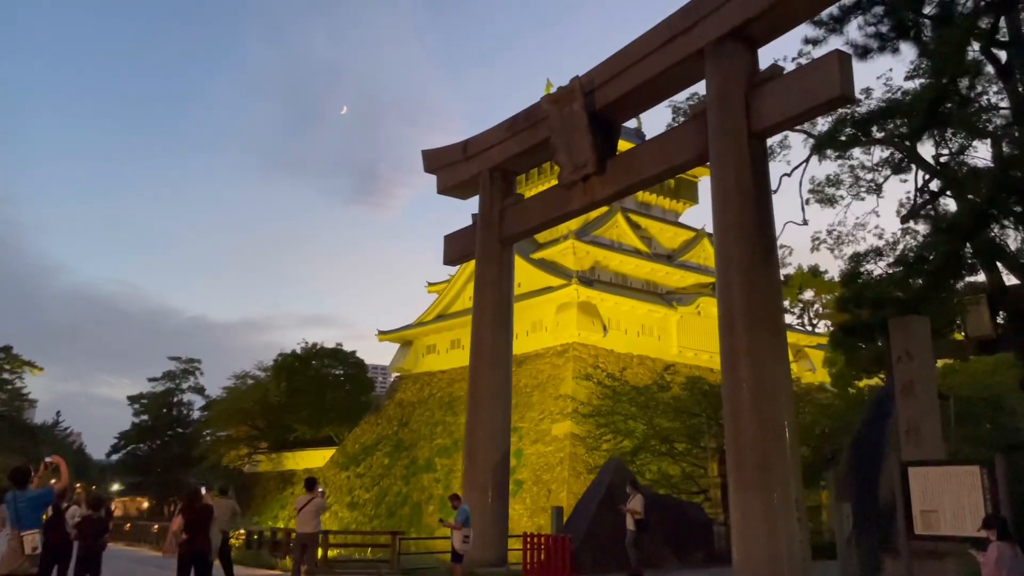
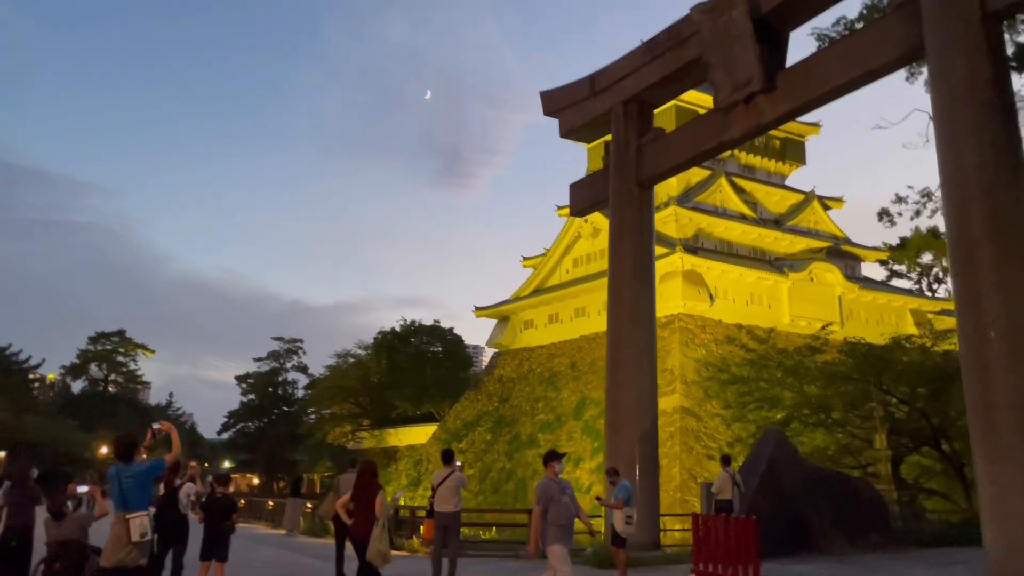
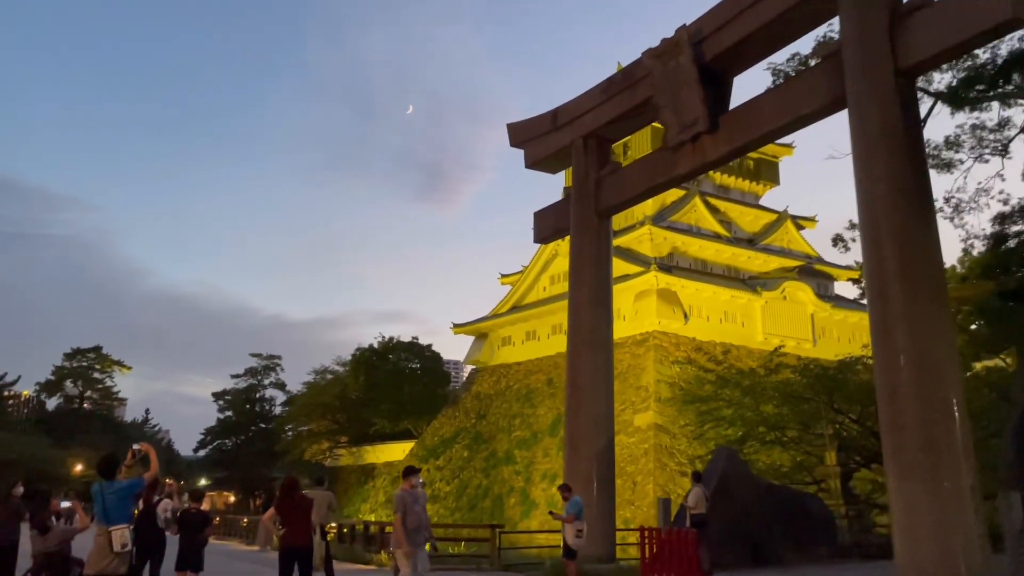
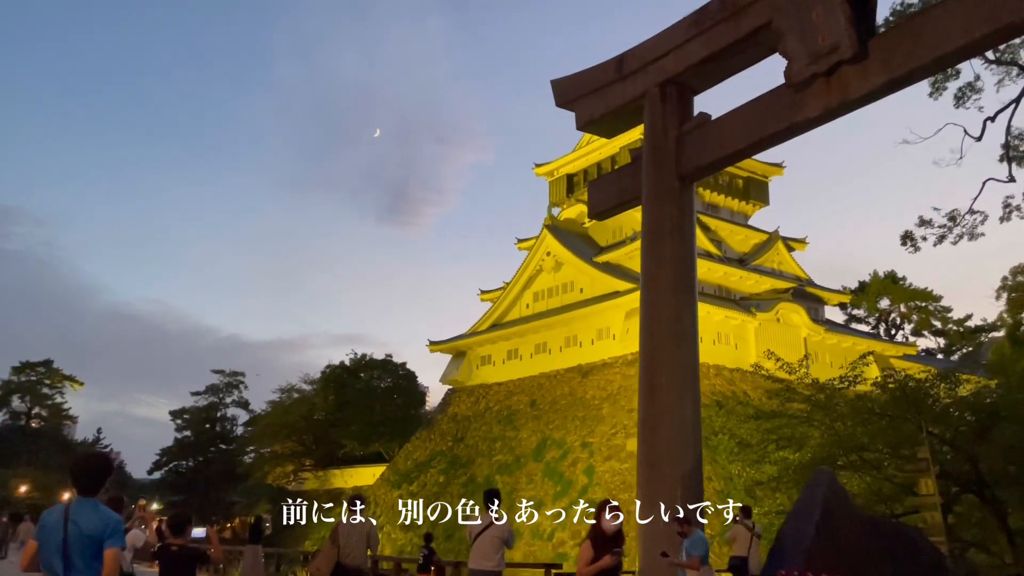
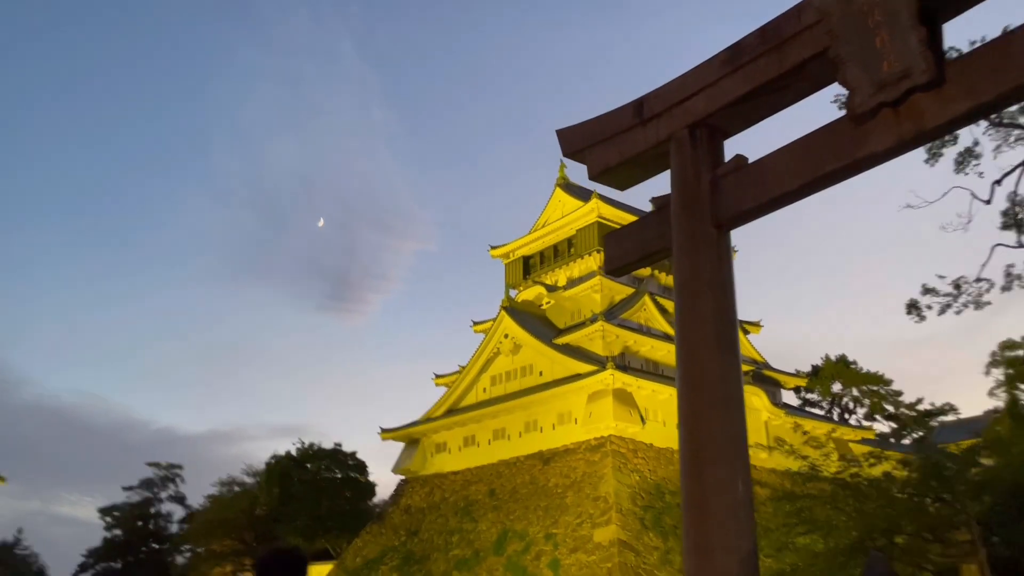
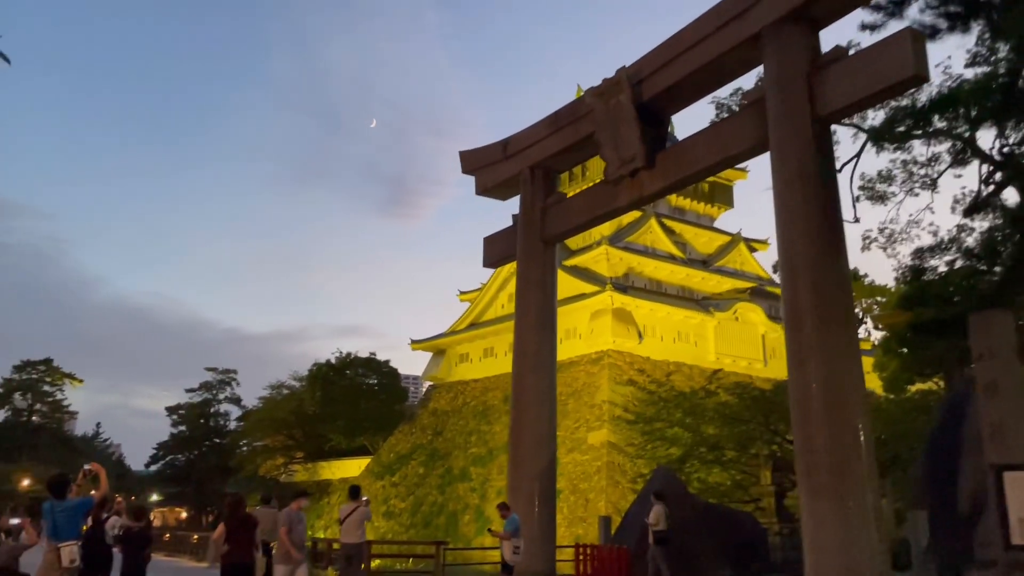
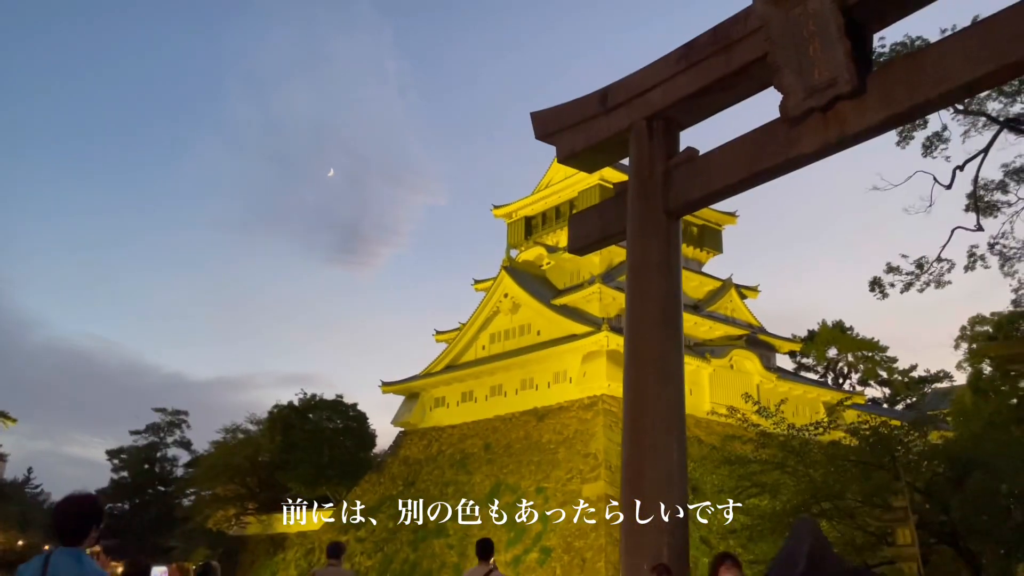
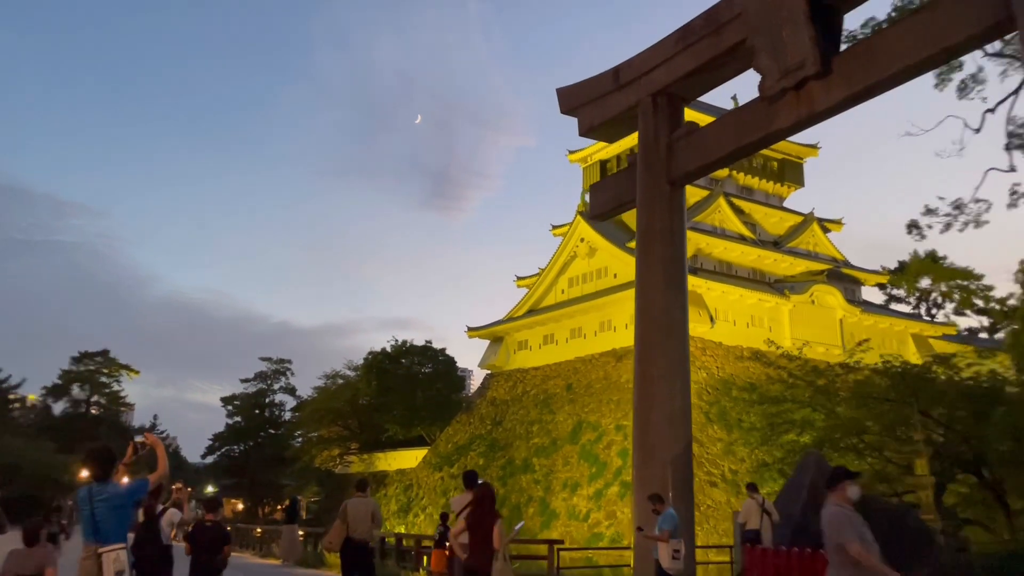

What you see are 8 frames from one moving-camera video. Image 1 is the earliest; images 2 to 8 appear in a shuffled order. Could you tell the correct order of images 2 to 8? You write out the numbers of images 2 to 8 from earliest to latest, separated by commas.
6, 3, 2, 8, 4, 7, 5
